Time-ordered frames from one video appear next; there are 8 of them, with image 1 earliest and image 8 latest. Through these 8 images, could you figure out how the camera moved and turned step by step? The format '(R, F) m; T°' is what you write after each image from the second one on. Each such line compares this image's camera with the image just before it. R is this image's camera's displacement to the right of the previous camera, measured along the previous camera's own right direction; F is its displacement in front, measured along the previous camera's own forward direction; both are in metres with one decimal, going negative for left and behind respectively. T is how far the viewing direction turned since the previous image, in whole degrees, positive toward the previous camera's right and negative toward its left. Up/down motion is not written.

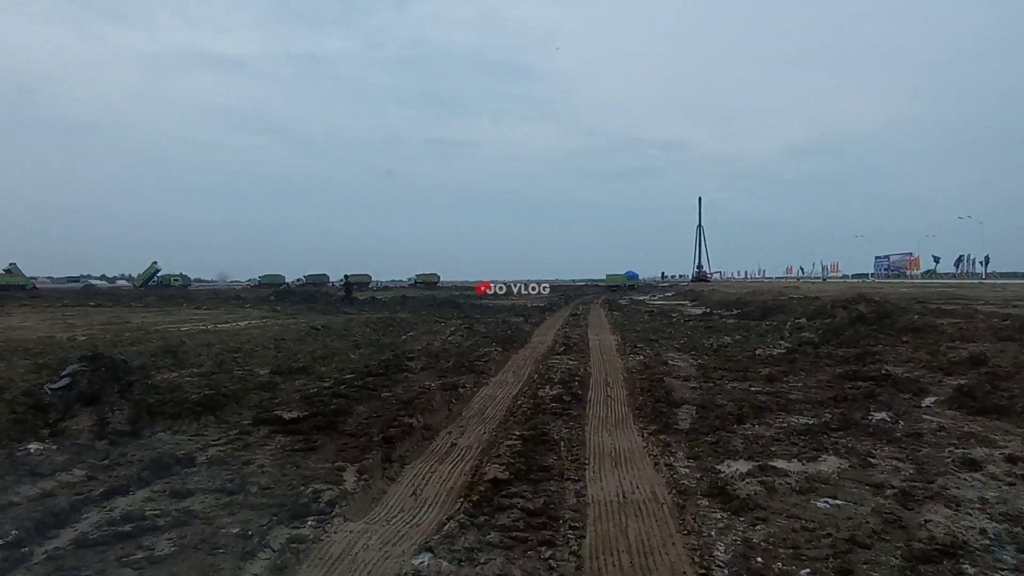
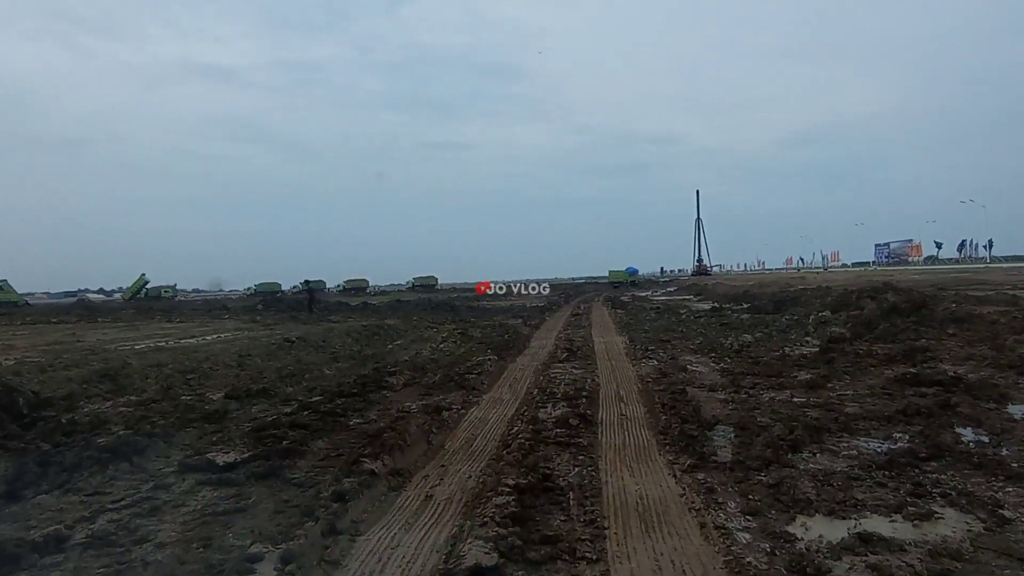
(+0.2, +2.6) m; 0°
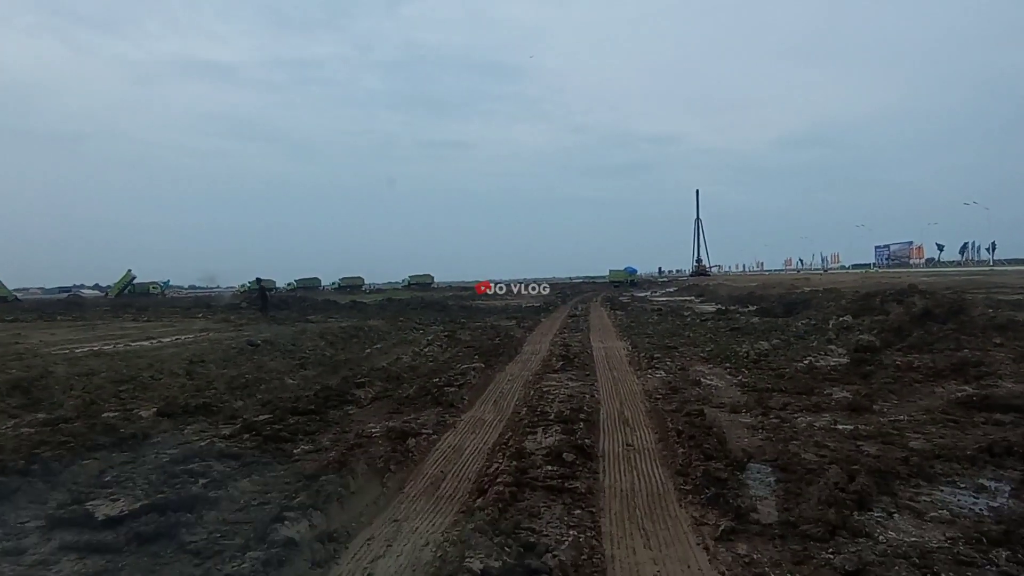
(+0.3, +2.4) m; 0°
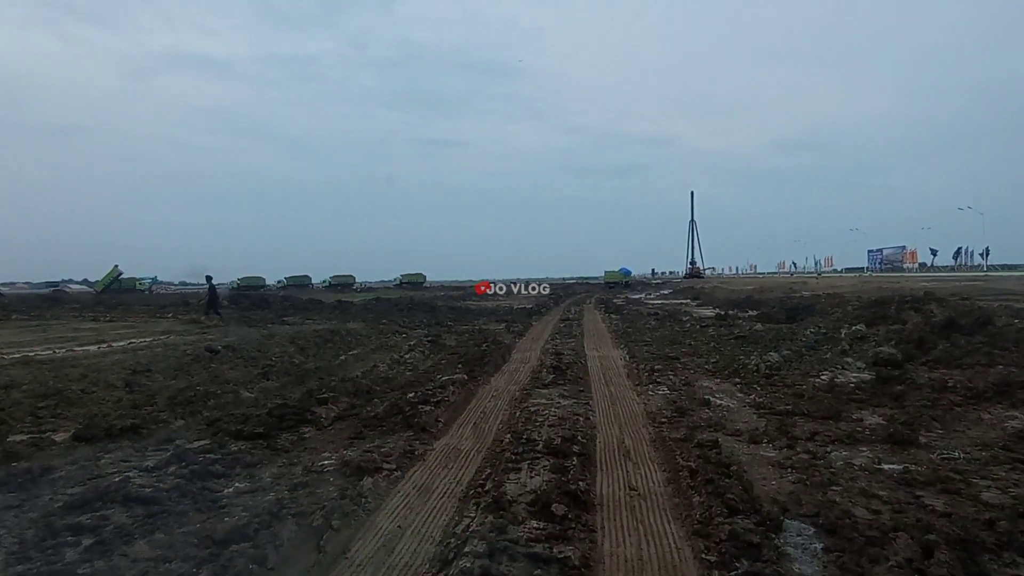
(+0.2, +1.9) m; +1°
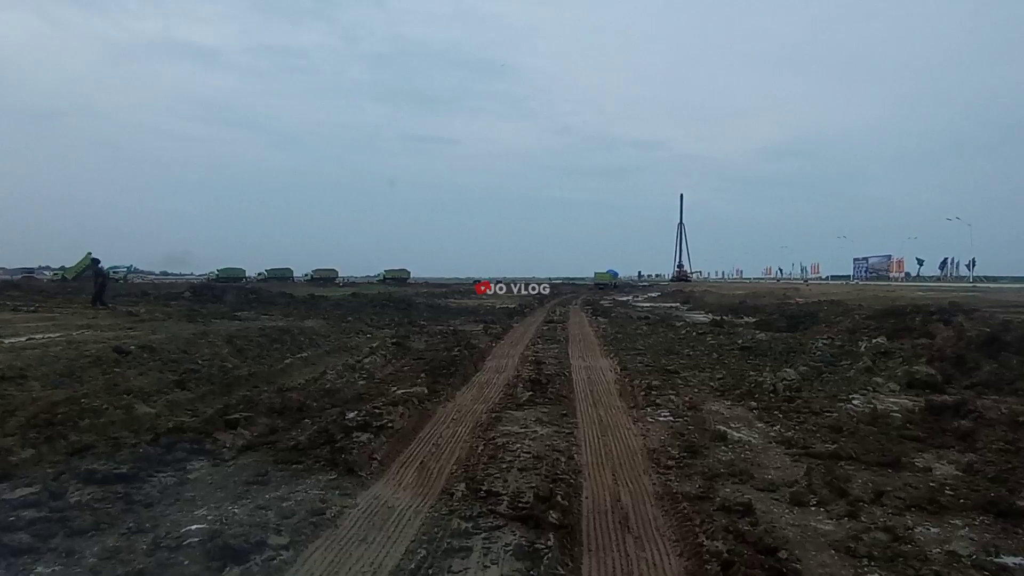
(+0.3, +3.0) m; +1°
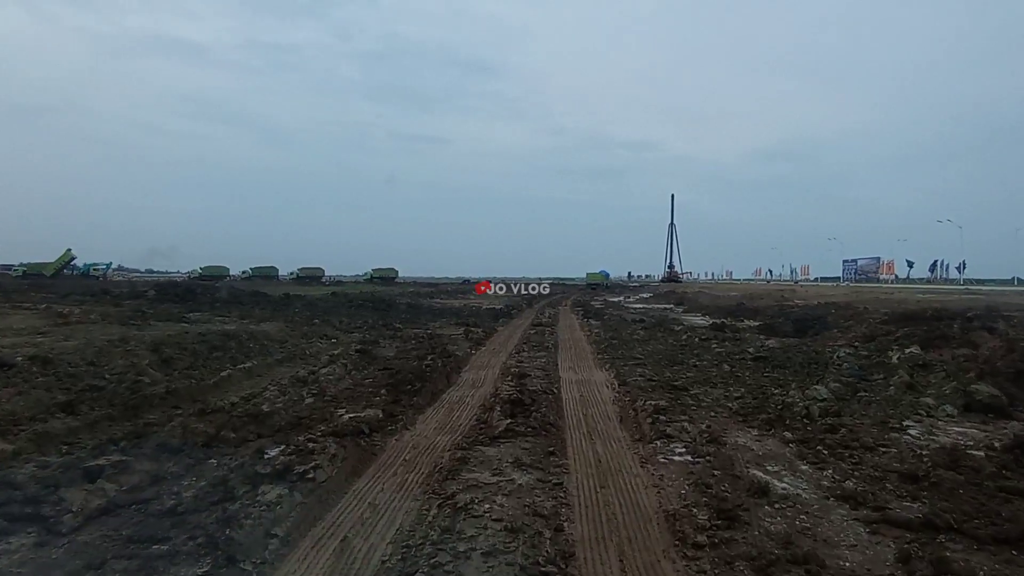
(+0.3, +2.8) m; +1°
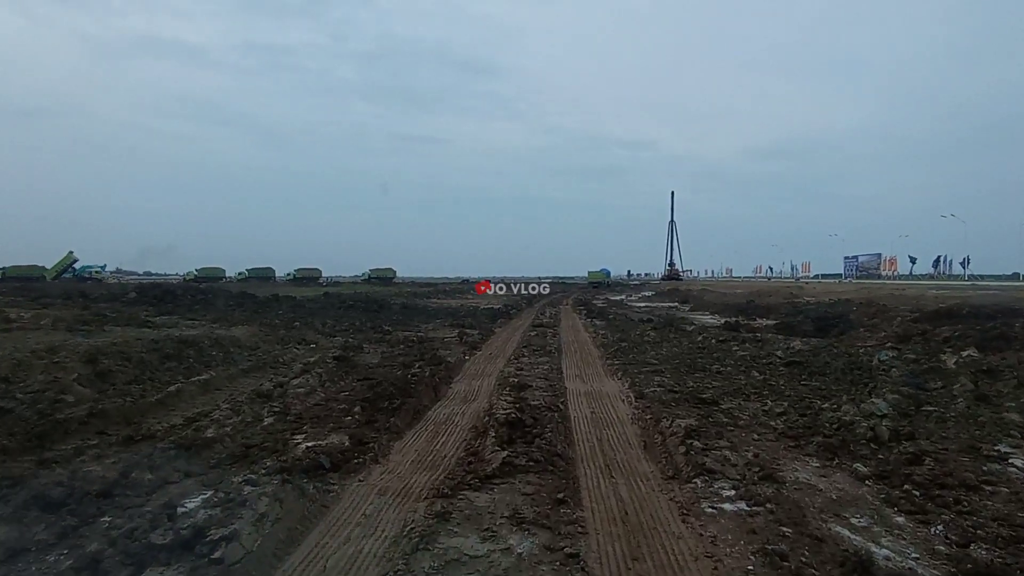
(0.0, +2.3) m; 0°
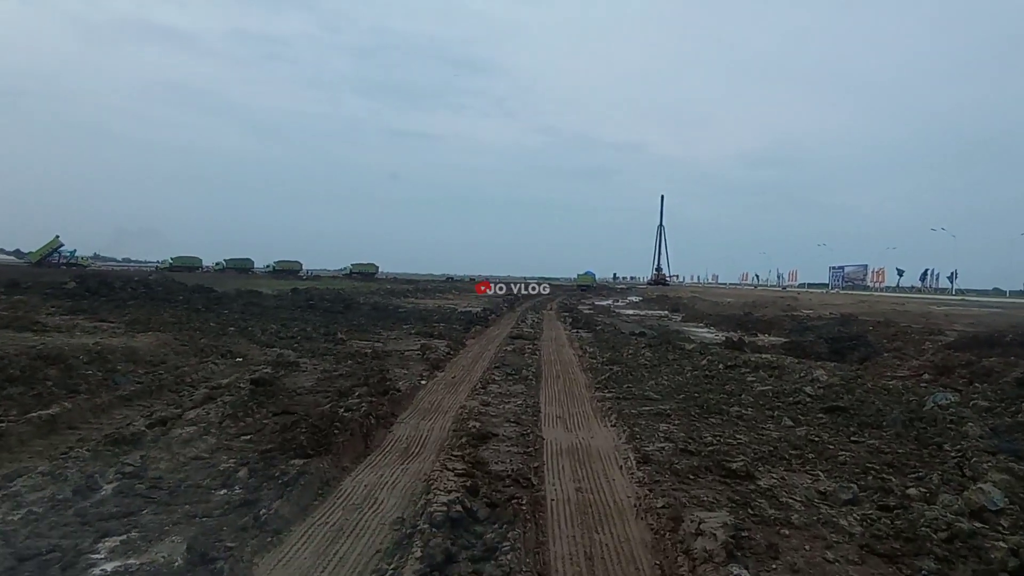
(+0.4, +3.7) m; +1°
